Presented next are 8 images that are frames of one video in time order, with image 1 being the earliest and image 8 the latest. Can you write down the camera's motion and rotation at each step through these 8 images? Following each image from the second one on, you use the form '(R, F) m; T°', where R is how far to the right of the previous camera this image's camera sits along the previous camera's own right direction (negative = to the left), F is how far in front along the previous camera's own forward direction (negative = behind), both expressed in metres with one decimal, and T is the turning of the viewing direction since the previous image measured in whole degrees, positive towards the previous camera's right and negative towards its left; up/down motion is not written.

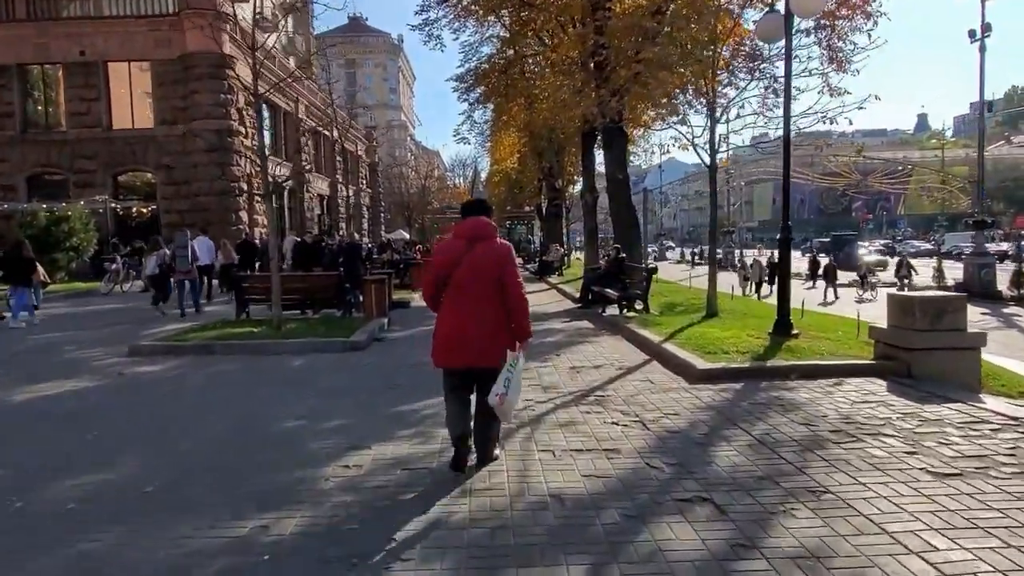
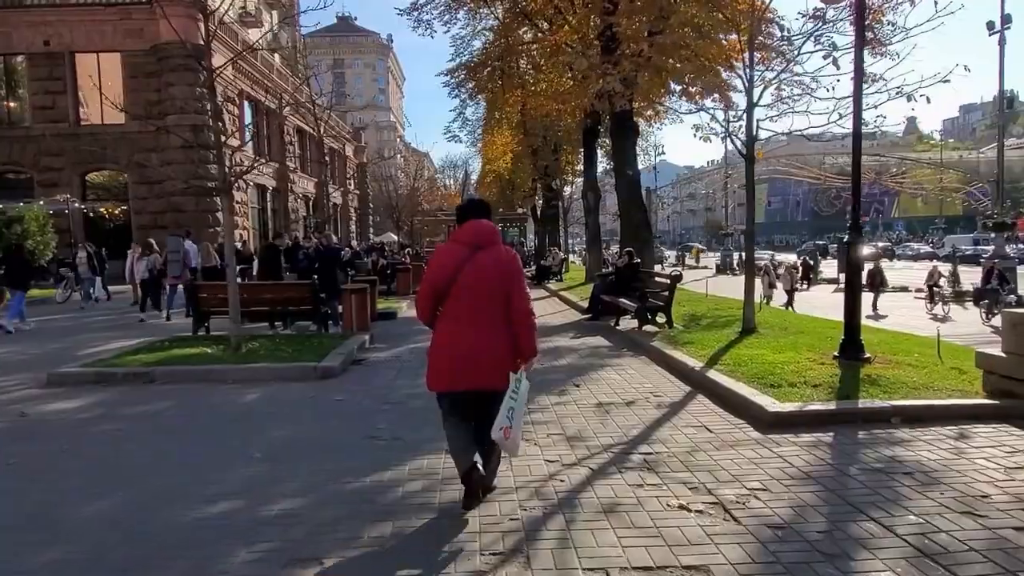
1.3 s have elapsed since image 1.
(-0.2, +1.9) m; +1°
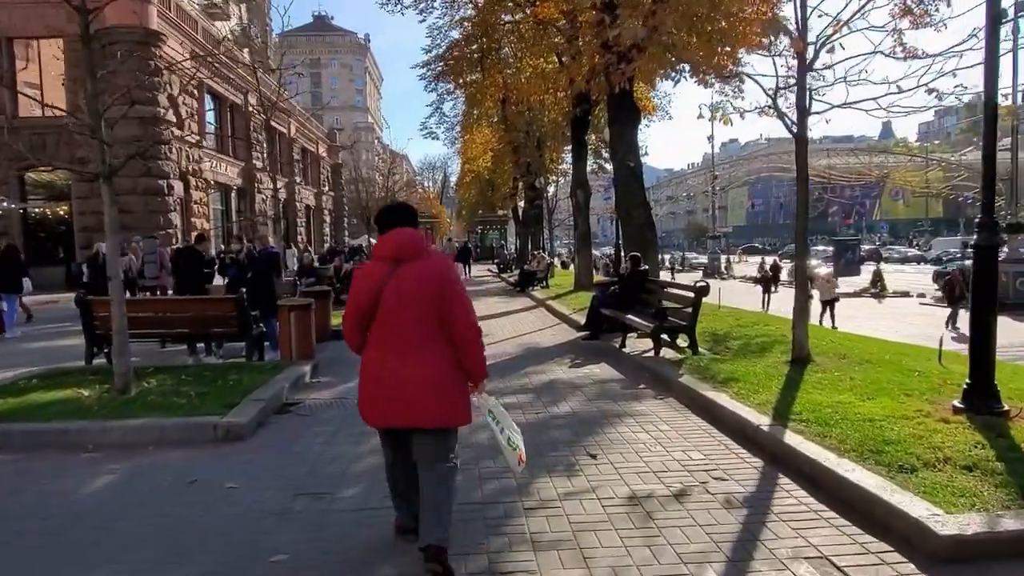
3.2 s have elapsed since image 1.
(0.0, +2.5) m; +2°
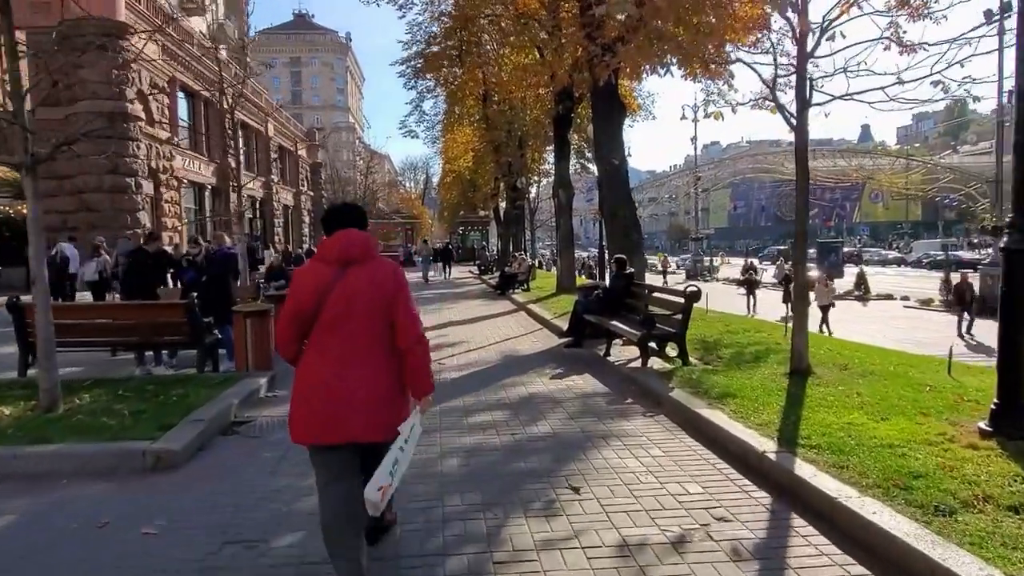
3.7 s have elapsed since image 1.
(+0.1, +0.7) m; +1°
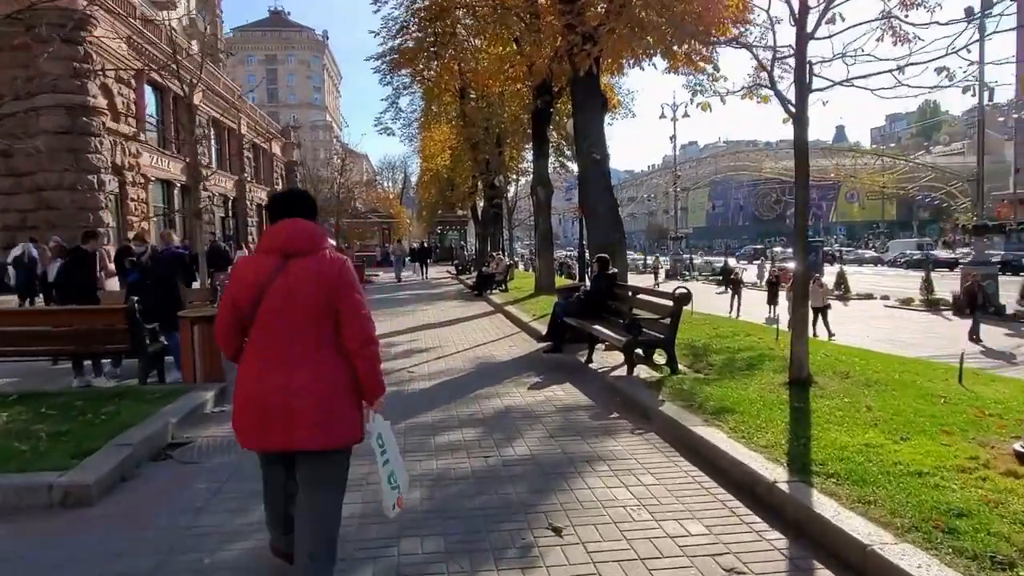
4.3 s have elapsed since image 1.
(+0.1, +0.7) m; +2°
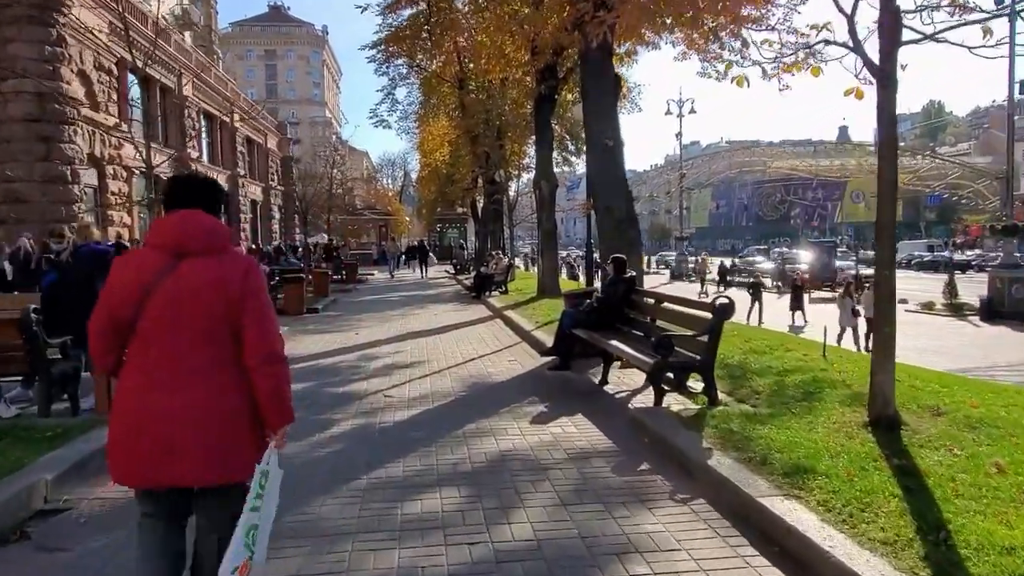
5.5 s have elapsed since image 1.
(0.0, +1.7) m; 0°
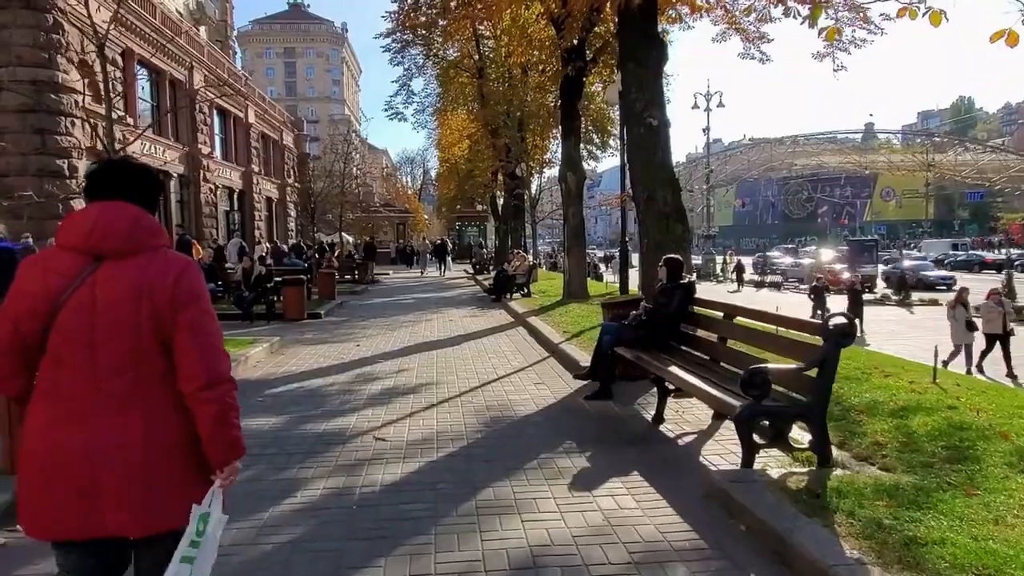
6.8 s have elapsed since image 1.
(-0.1, +1.8) m; -2°
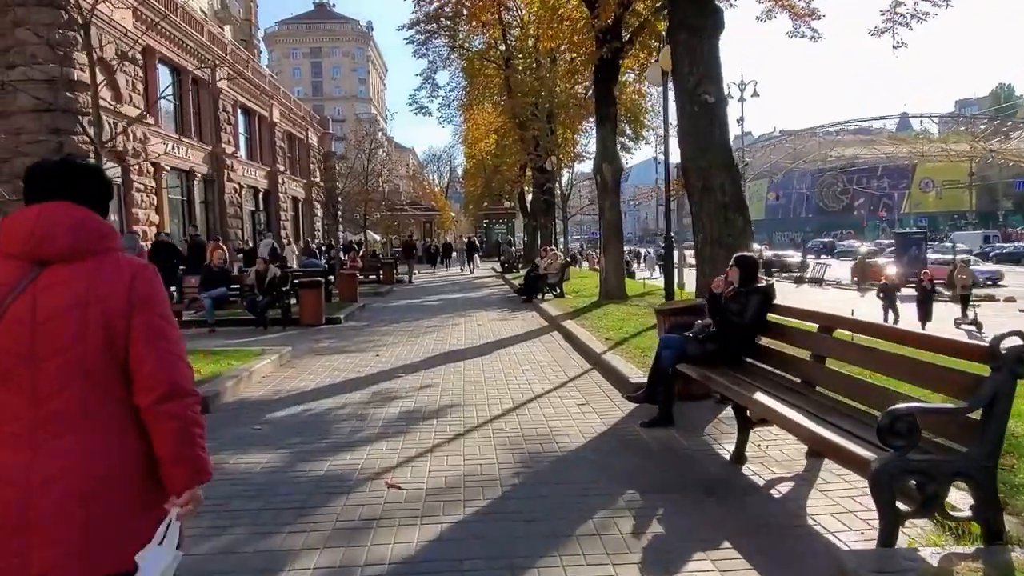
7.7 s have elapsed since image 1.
(-0.1, +1.2) m; -2°
